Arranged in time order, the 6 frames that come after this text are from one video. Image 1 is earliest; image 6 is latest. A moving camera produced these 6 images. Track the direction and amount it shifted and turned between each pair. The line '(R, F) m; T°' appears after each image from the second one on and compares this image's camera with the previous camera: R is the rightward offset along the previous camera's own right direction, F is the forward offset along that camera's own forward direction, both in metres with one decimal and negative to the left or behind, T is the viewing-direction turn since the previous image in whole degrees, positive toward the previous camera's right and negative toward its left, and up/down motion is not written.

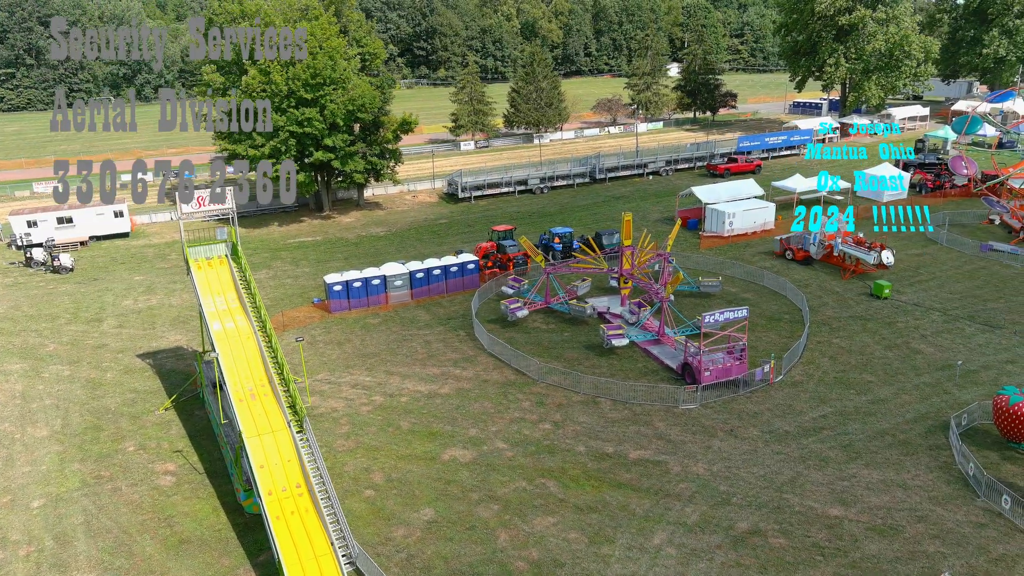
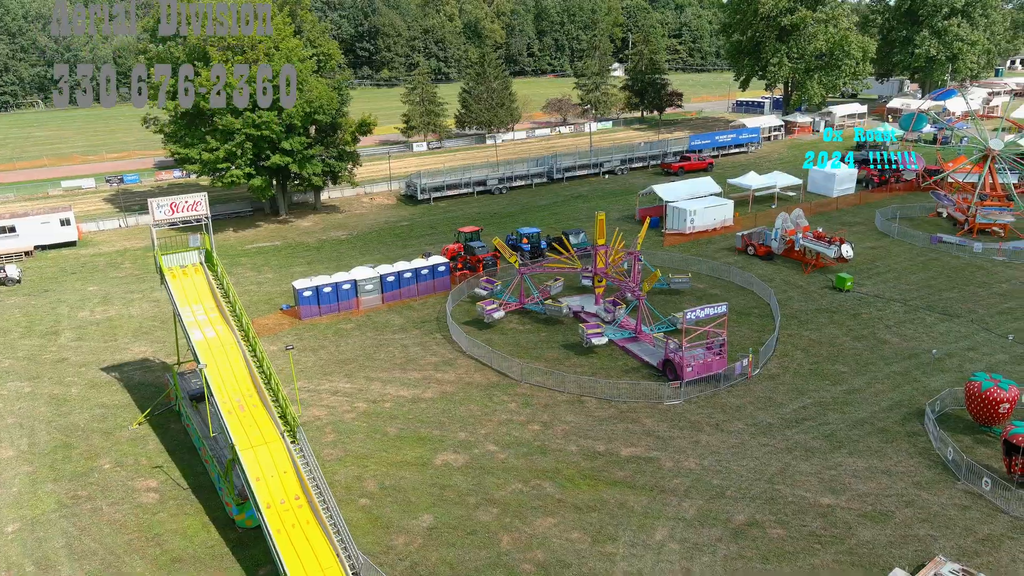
(-1.2, +0.1) m; +4°
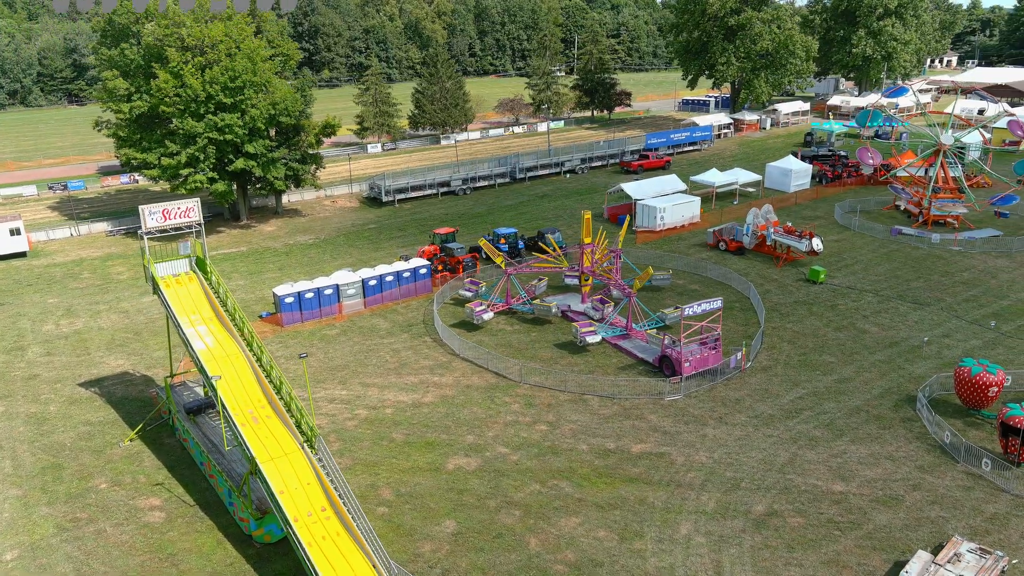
(-1.8, +0.1) m; +4°
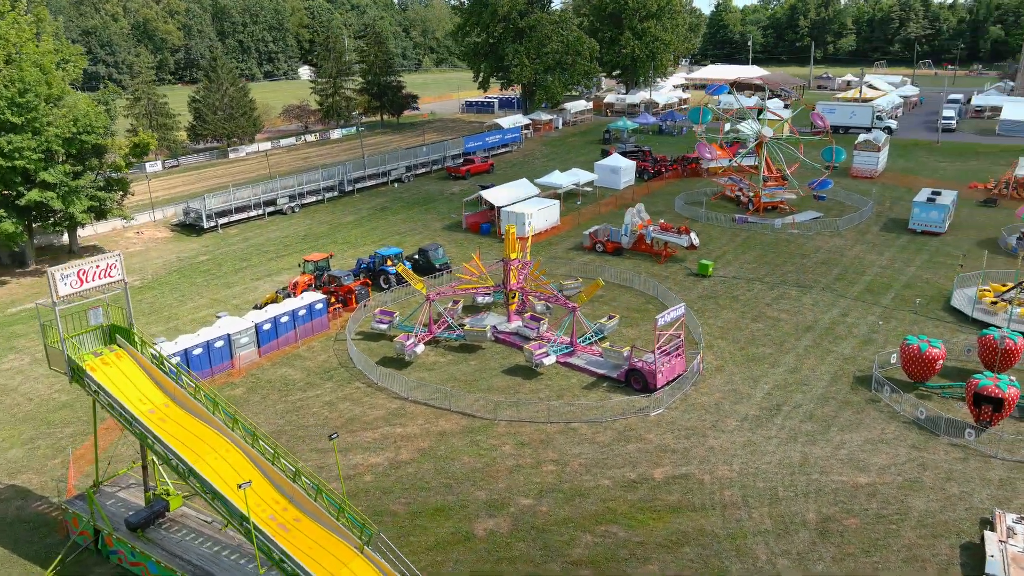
(-6.1, +3.1) m; +17°
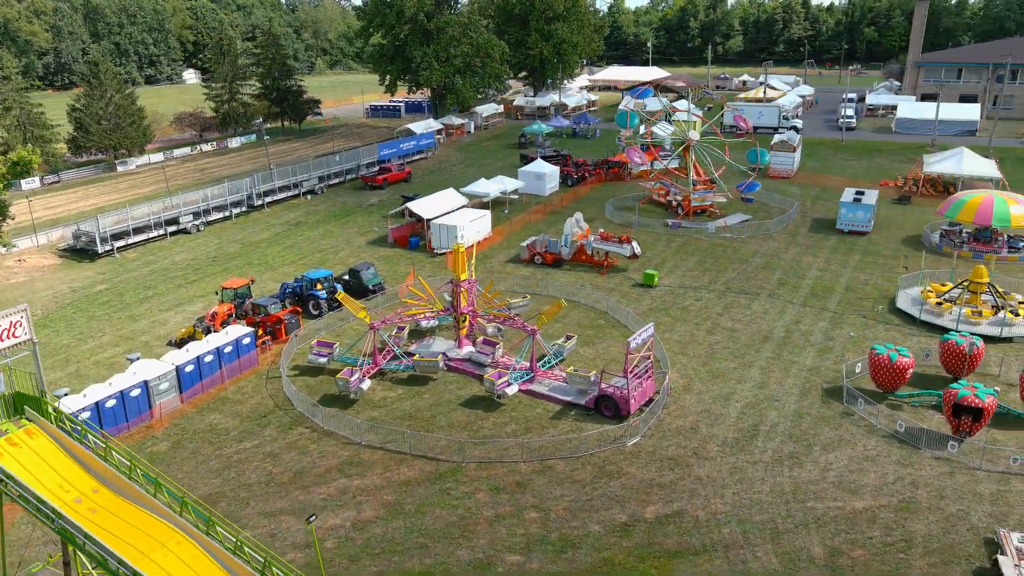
(-1.7, +2.1) m; +7°
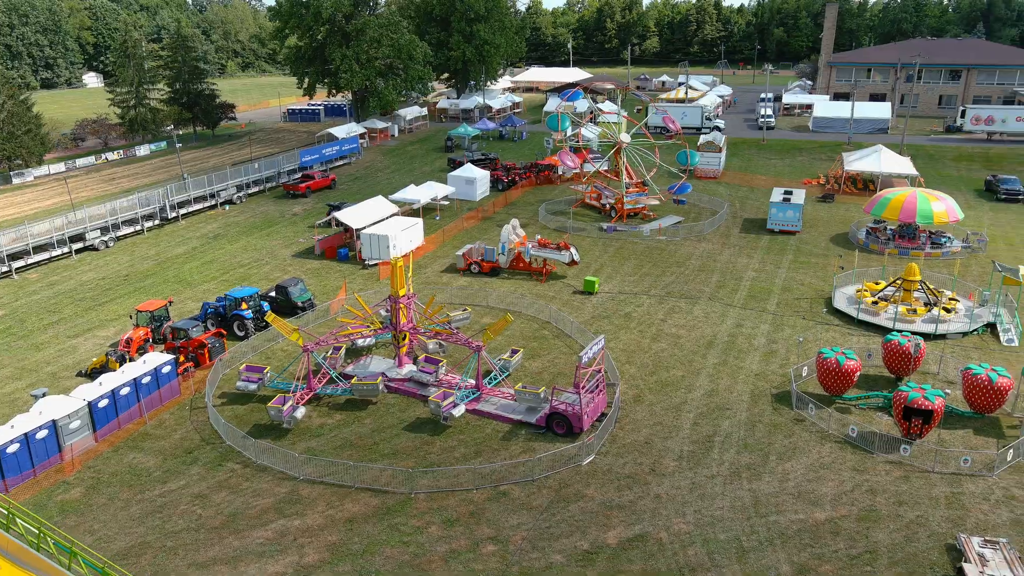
(-0.5, +1.2) m; +6°
